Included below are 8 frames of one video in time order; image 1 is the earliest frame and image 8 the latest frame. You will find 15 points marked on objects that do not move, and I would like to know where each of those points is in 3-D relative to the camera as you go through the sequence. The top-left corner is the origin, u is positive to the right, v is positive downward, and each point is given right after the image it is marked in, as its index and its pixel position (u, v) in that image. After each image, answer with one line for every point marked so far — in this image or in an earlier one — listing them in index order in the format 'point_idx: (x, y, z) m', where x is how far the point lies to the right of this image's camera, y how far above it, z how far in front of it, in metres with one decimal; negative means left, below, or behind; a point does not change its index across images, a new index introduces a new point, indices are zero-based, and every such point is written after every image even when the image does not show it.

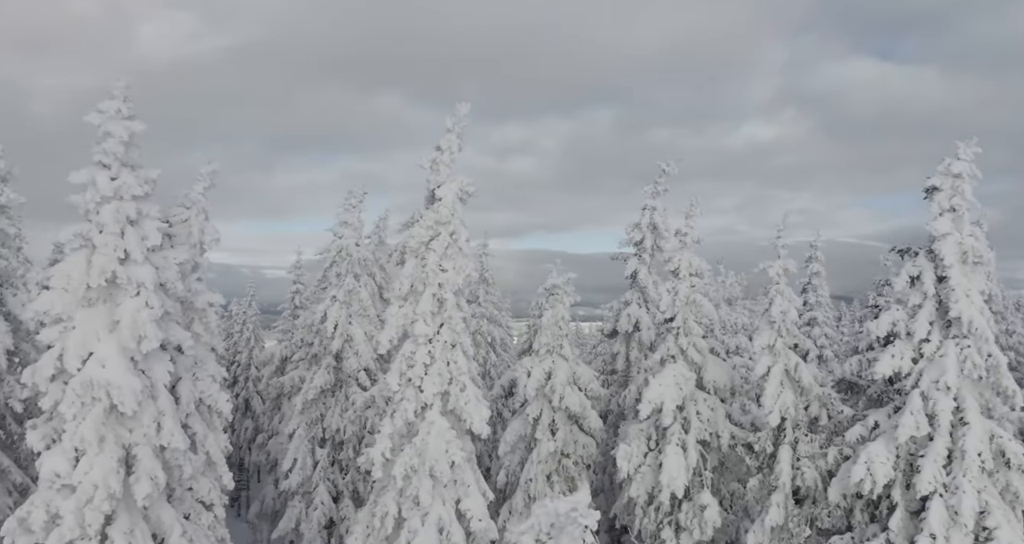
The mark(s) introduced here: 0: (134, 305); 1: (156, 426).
0: (-7.6, -0.7, +14.8) m
1: (-7.1, -3.2, +14.7) m
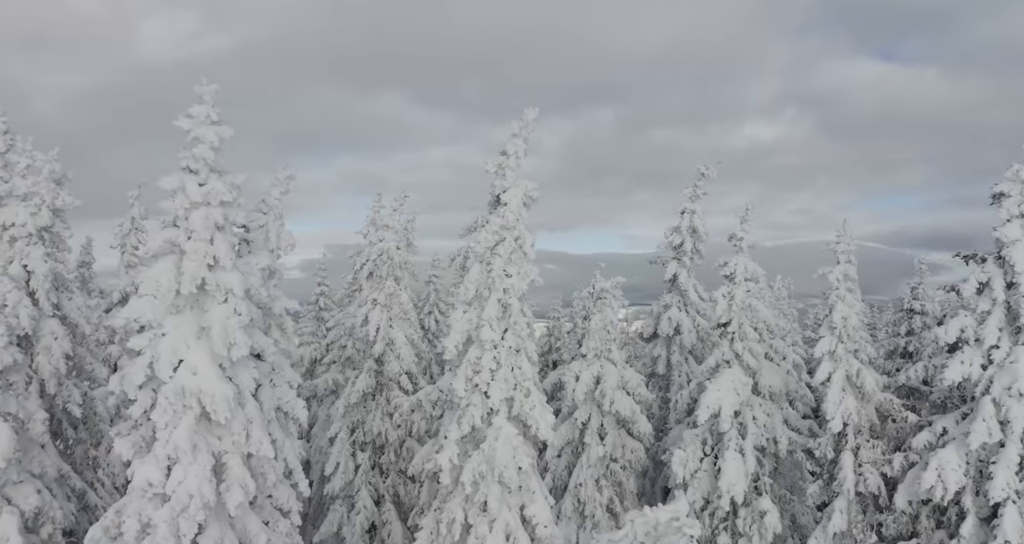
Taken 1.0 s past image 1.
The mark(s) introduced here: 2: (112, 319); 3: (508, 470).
0: (-5.7, -0.8, +14.6) m
1: (-5.3, -3.3, +14.6) m
2: (-7.8, -0.9, +14.3) m
3: (-0.1, -5.3, +19.2) m
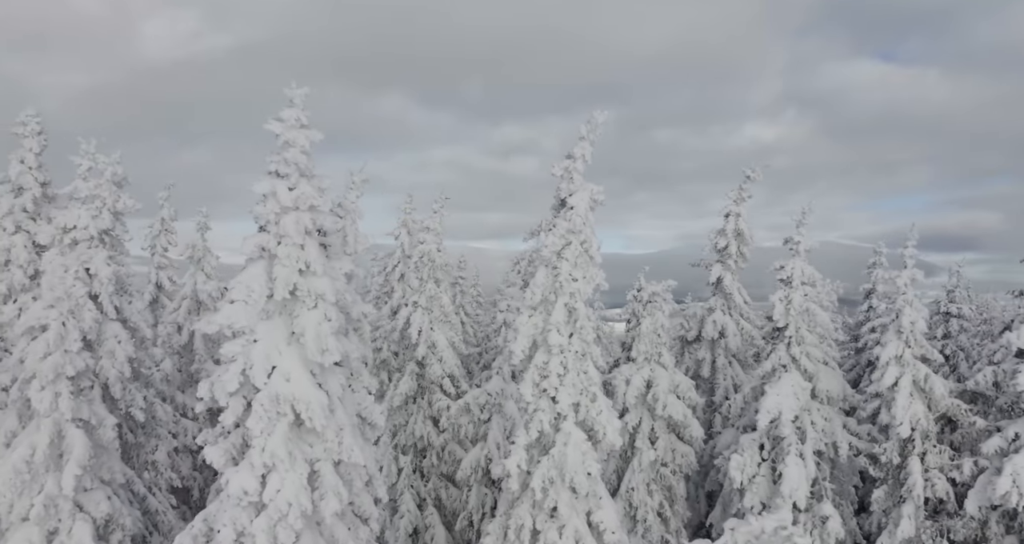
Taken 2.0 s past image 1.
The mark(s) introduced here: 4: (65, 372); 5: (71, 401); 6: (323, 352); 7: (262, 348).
0: (-3.9, -0.9, +14.5) m
1: (-3.4, -3.4, +14.4) m
2: (-5.9, -1.1, +14.2) m
3: (+1.8, -5.4, +19.0) m
4: (-10.7, -2.4, +17.5) m
5: (-10.6, -3.2, +17.5) m
6: (-3.7, -1.6, +14.4) m
7: (-4.8, -1.5, +14.1) m
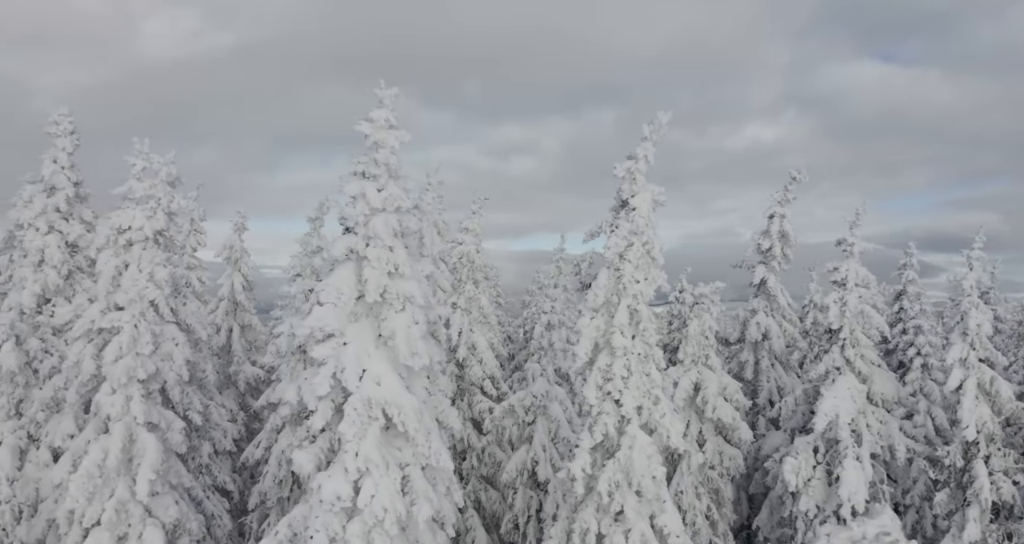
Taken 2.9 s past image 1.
0: (-2.1, -1.0, +14.3) m
1: (-1.7, -3.5, +14.3) m
2: (-4.1, -1.1, +14.0) m
3: (+3.5, -5.4, +18.9) m
4: (-9.0, -2.5, +17.3) m
5: (-8.9, -3.2, +17.3) m
6: (-1.9, -1.6, +14.2) m
7: (-3.0, -1.5, +14.0) m
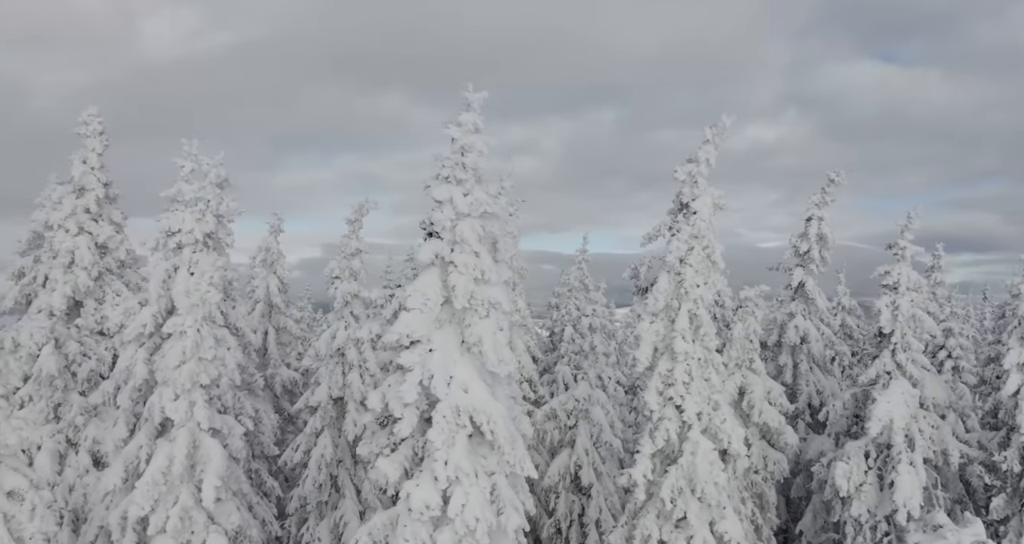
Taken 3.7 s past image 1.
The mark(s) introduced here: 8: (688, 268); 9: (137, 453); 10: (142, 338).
0: (-0.4, -1.1, +14.1) m
1: (0.0, -3.6, +14.1) m
2: (-2.5, -1.2, +13.8) m
3: (+5.1, -5.6, +18.7) m
4: (-7.3, -2.6, +17.0) m
5: (-7.2, -3.3, +17.1) m
6: (-0.3, -1.7, +14.0) m
7: (-1.4, -1.6, +13.8) m
8: (+4.8, +0.1, +19.5) m
9: (-10.0, -4.8, +19.1) m
10: (-10.2, -1.8, +19.9) m
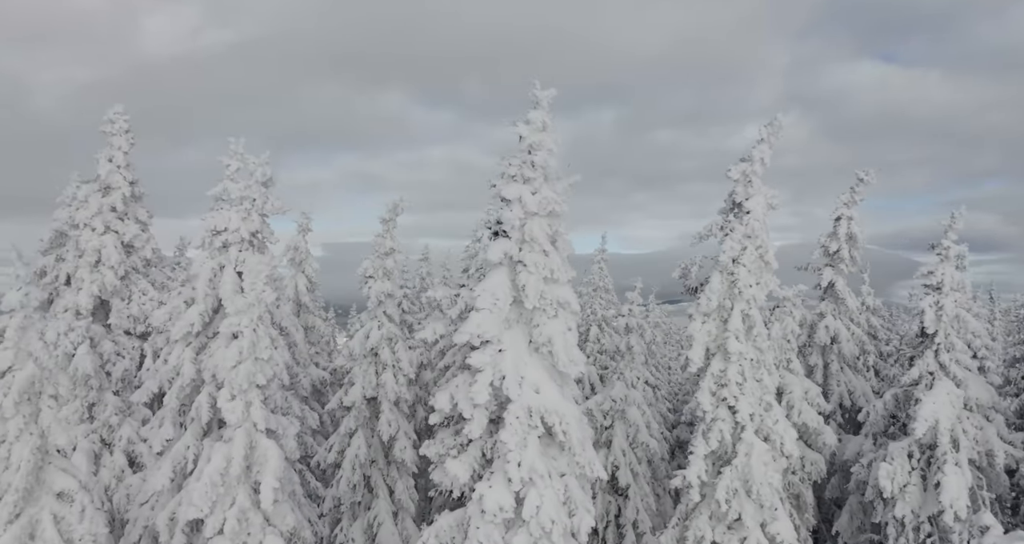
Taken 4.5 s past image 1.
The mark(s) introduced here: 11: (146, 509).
0: (+1.0, -1.1, +13.9) m
1: (+1.4, -3.5, +13.9) m
2: (-1.1, -1.2, +13.6) m
3: (+6.5, -5.6, +18.6) m
4: (-6.0, -2.5, +16.8) m
5: (-5.9, -3.3, +16.9) m
6: (+1.1, -1.7, +13.9) m
7: (0.0, -1.6, +13.6) m
8: (+6.2, +0.1, +19.4) m
9: (-8.6, -4.8, +18.9) m
10: (-8.9, -1.8, +19.7) m
11: (-10.2, -6.6, +20.0) m
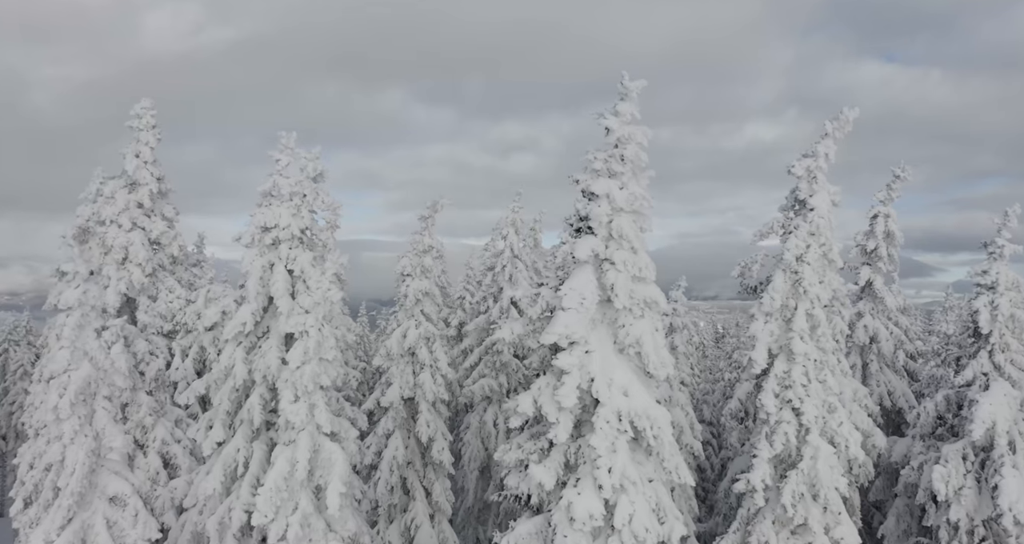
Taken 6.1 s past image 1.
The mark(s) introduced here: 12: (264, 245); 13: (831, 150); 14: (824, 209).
0: (+2.5, -1.0, +13.5) m
1: (+2.9, -3.5, +13.5) m
2: (+0.5, -1.2, +13.2) m
3: (+8.0, -5.5, +18.2) m
4: (-4.4, -2.5, +16.4) m
5: (-4.3, -3.2, +16.4) m
6: (+2.7, -1.7, +13.5) m
7: (+1.6, -1.6, +13.2) m
8: (+7.7, +0.1, +19.0) m
9: (-7.0, -4.7, +18.5) m
10: (-7.3, -1.7, +19.3) m
11: (-8.6, -6.5, +19.6) m
12: (-6.7, +0.7, +19.4) m
13: (+8.4, +3.2, +19.2) m
14: (+8.2, +1.7, +19.1) m
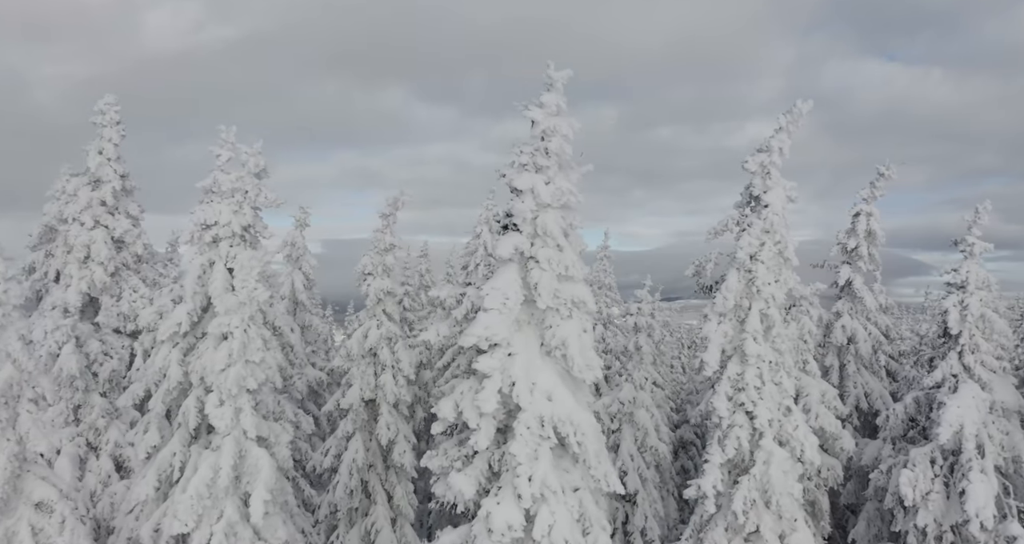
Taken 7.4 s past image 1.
0: (+1.1, -1.0, +12.9) m
1: (+1.5, -3.5, +12.9) m
2: (-0.9, -1.1, +12.6) m
3: (+6.6, -5.5, +17.6) m
4: (-5.8, -2.5, +15.8) m
5: (-5.7, -3.2, +15.8) m
6: (+1.3, -1.7, +12.8) m
7: (+0.2, -1.6, +12.6) m
8: (+6.3, +0.2, +18.3) m
9: (-8.4, -4.7, +17.9) m
10: (-8.7, -1.7, +18.7) m
11: (-10.0, -6.5, +19.0) m
12: (-8.1, +0.8, +18.8) m
13: (+7.0, +3.2, +18.6) m
14: (+6.8, +1.7, +18.4) m
